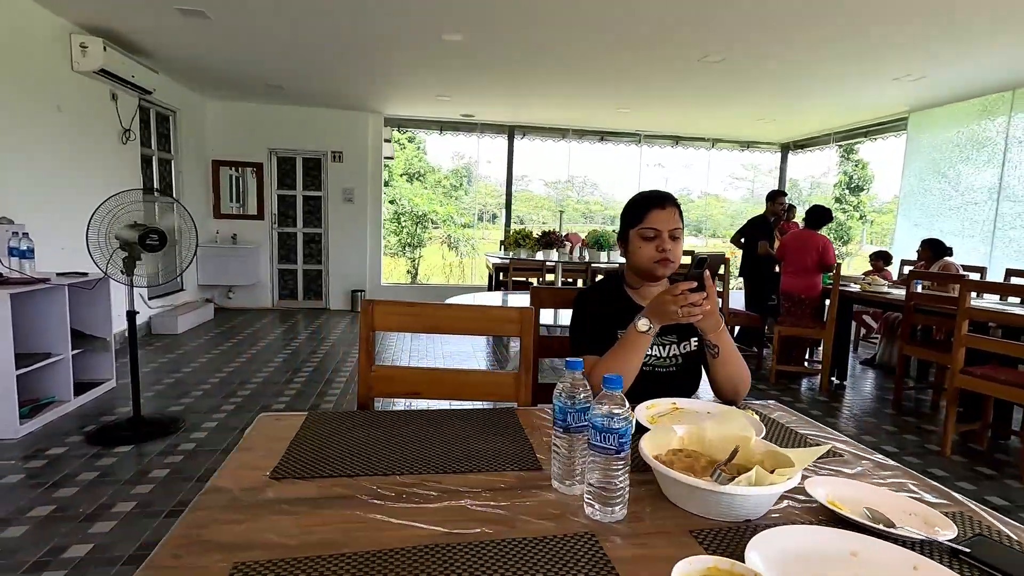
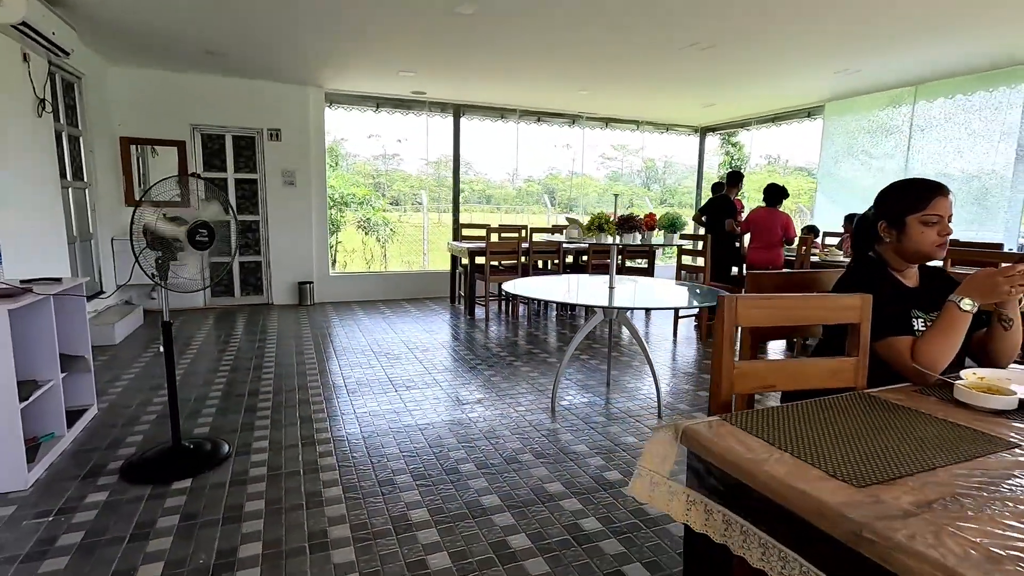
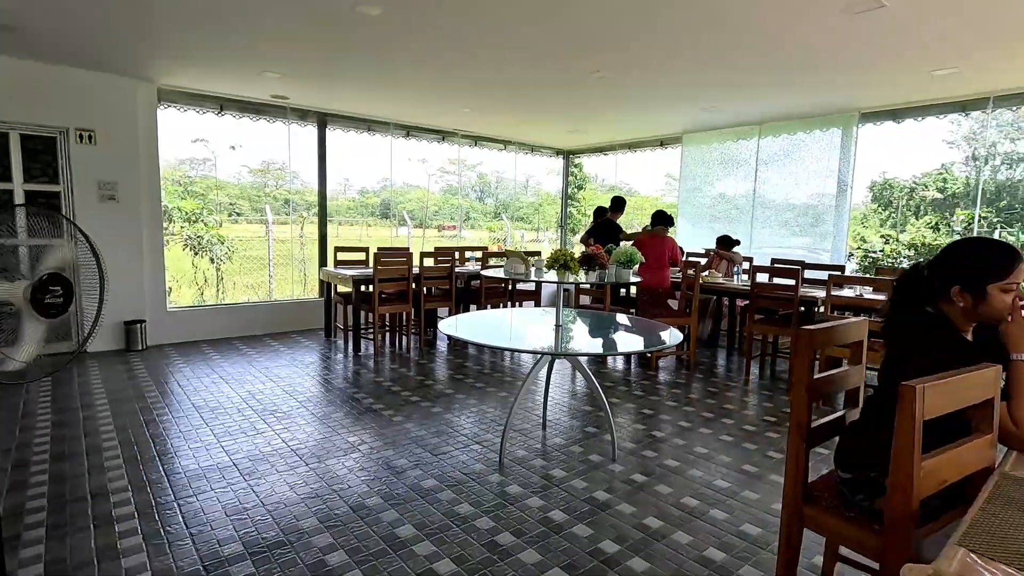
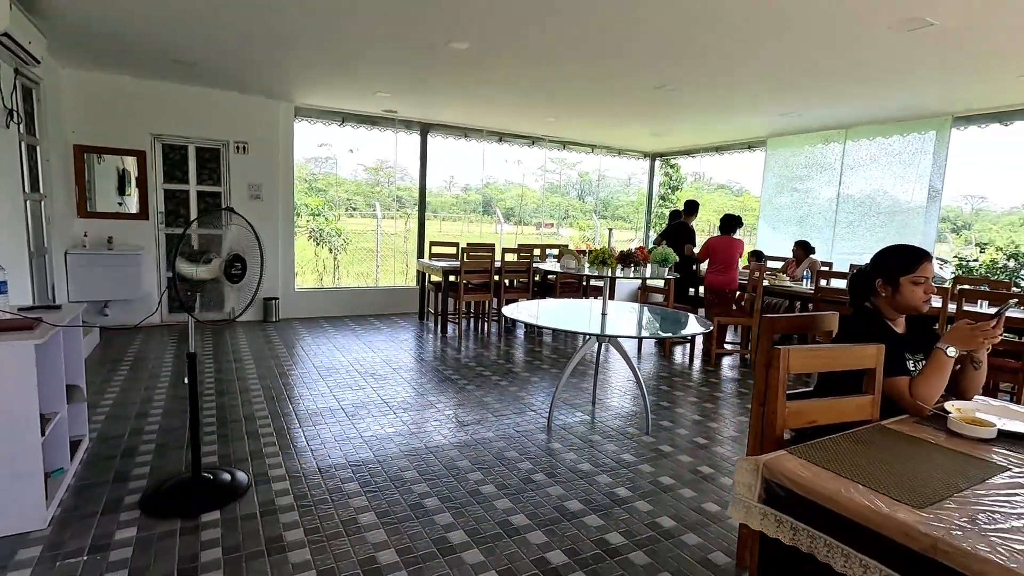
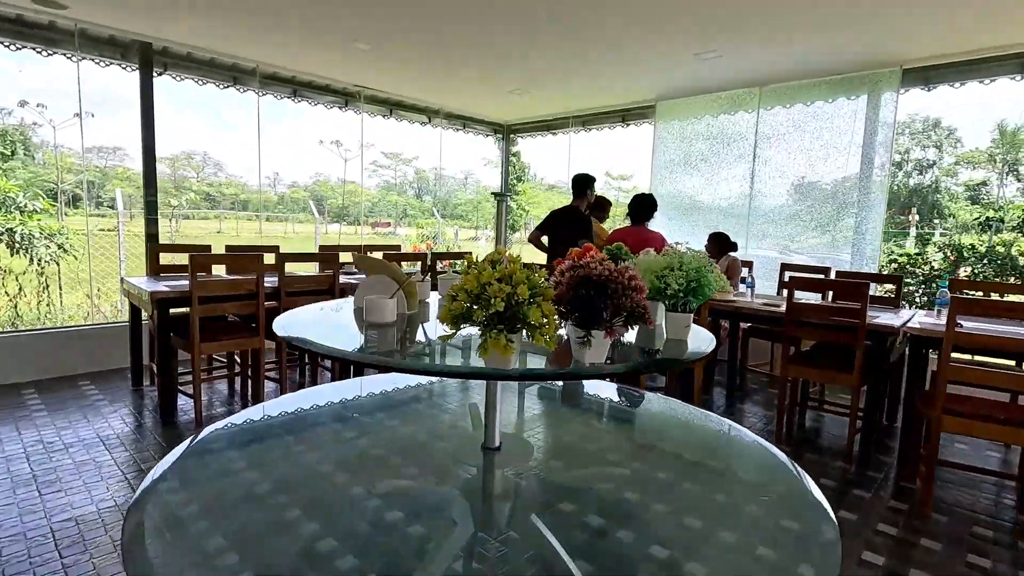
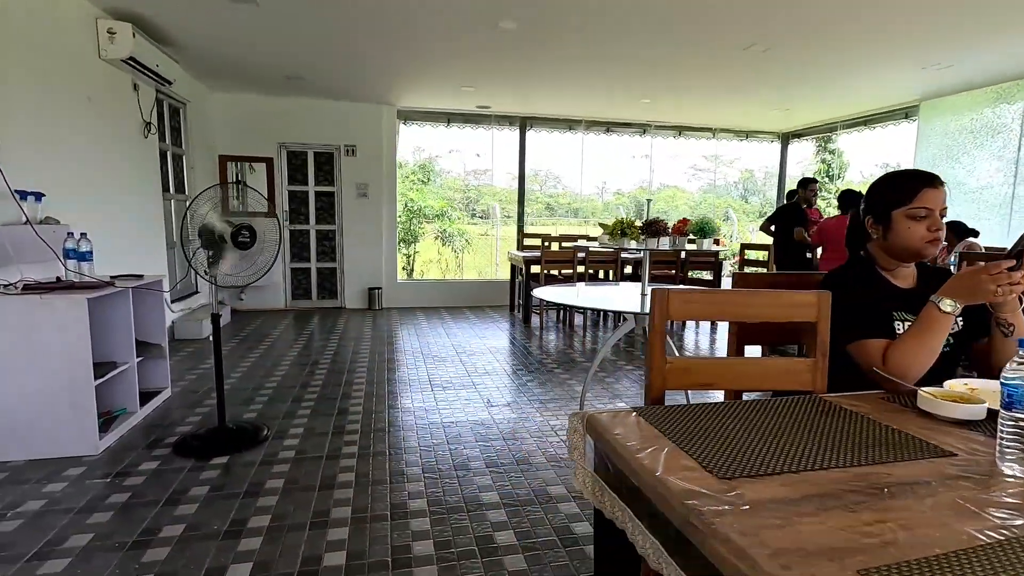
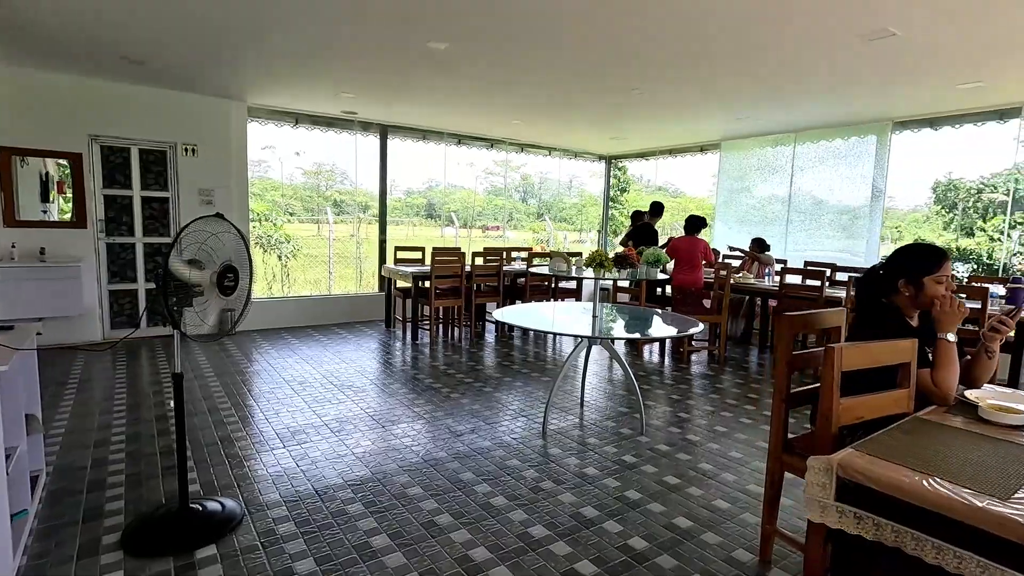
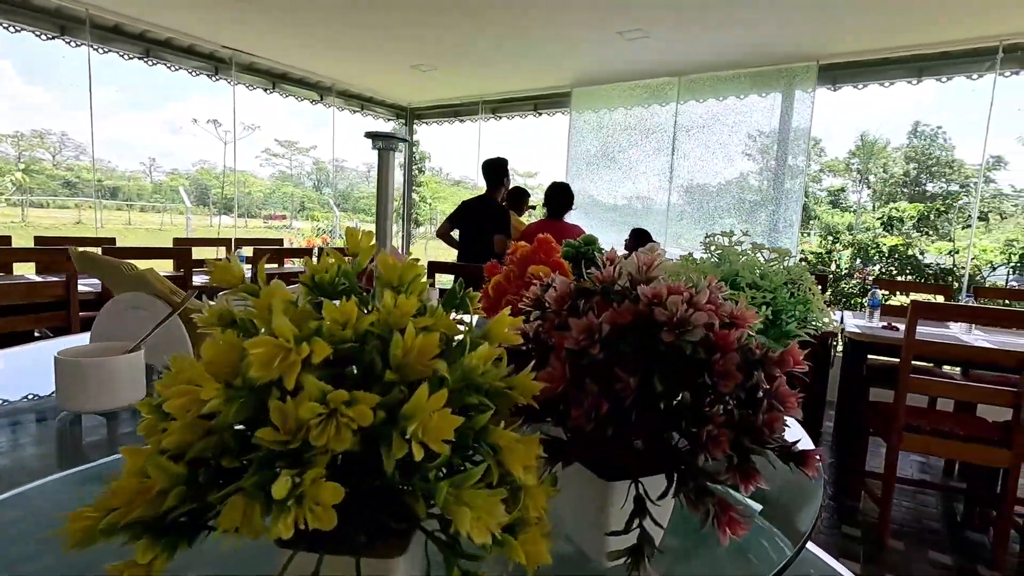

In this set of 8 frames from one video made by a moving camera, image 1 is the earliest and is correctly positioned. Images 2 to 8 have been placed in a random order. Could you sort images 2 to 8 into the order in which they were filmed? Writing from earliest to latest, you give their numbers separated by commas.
6, 2, 4, 7, 3, 5, 8
